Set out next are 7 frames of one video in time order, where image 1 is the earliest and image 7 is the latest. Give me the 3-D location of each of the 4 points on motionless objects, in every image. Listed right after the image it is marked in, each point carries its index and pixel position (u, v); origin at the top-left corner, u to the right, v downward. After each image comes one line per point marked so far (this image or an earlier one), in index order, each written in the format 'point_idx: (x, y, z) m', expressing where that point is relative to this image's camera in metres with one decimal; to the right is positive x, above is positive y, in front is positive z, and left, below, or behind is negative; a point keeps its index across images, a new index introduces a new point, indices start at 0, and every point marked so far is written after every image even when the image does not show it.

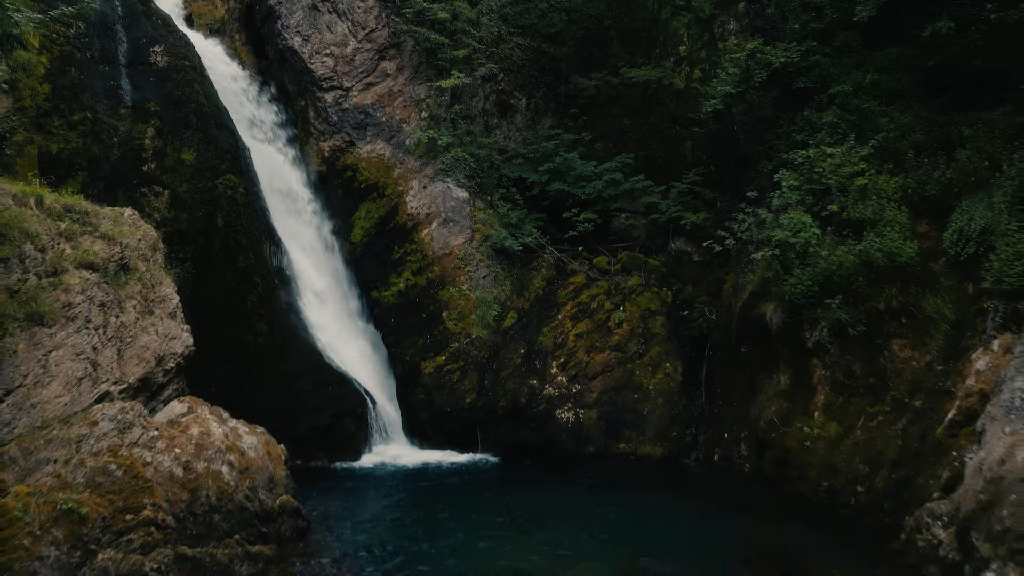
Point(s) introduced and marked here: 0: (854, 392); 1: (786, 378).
0: (+6.0, -1.8, +12.0) m
1: (+5.3, -1.7, +13.3) m
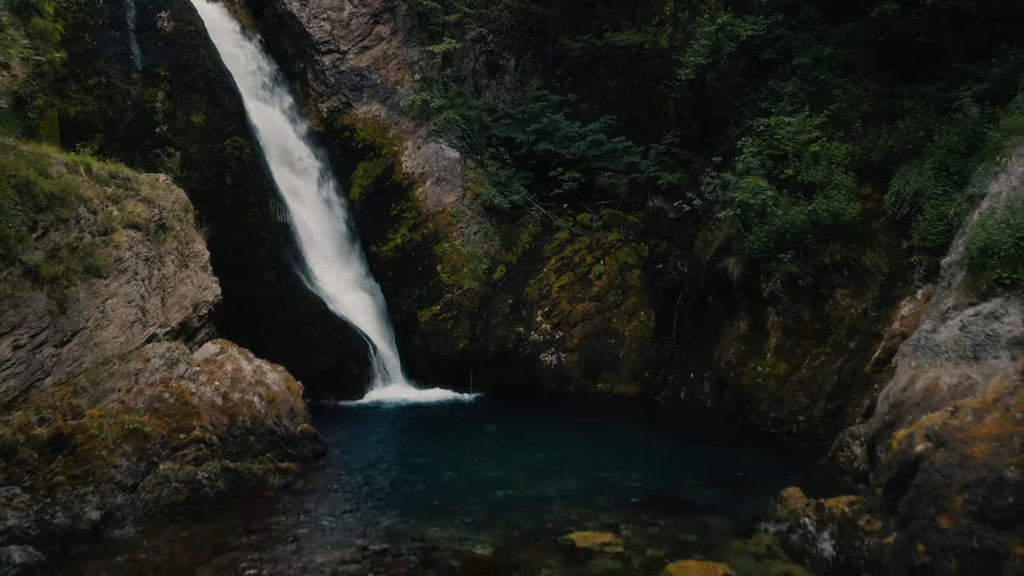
0: (+5.7, -0.9, +13.7) m
1: (+5.0, -0.8, +15.0) m
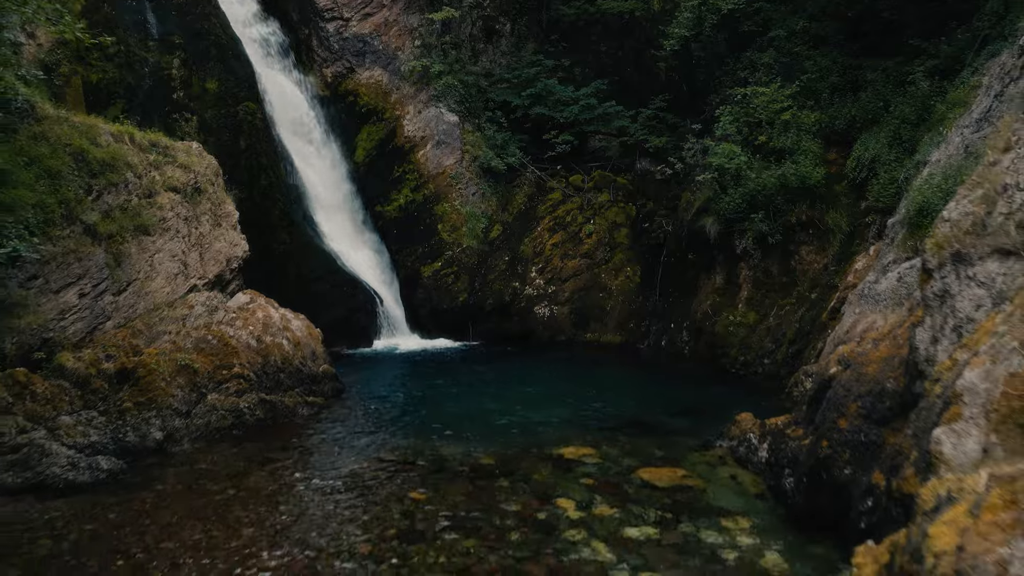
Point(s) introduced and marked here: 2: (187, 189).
0: (+5.7, 0.0, +15.1) m
1: (+4.9, +0.2, +16.4) m
2: (-5.7, +1.7, +12.3) m
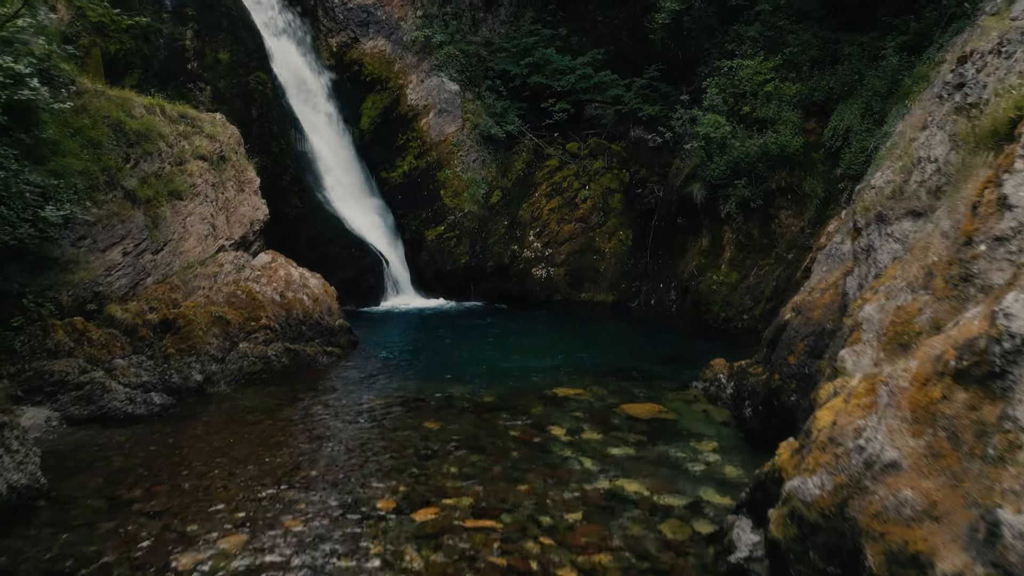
0: (+5.6, +0.9, +16.3) m
1: (+4.9, +1.2, +17.6) m
2: (-5.8, +2.5, +13.3) m
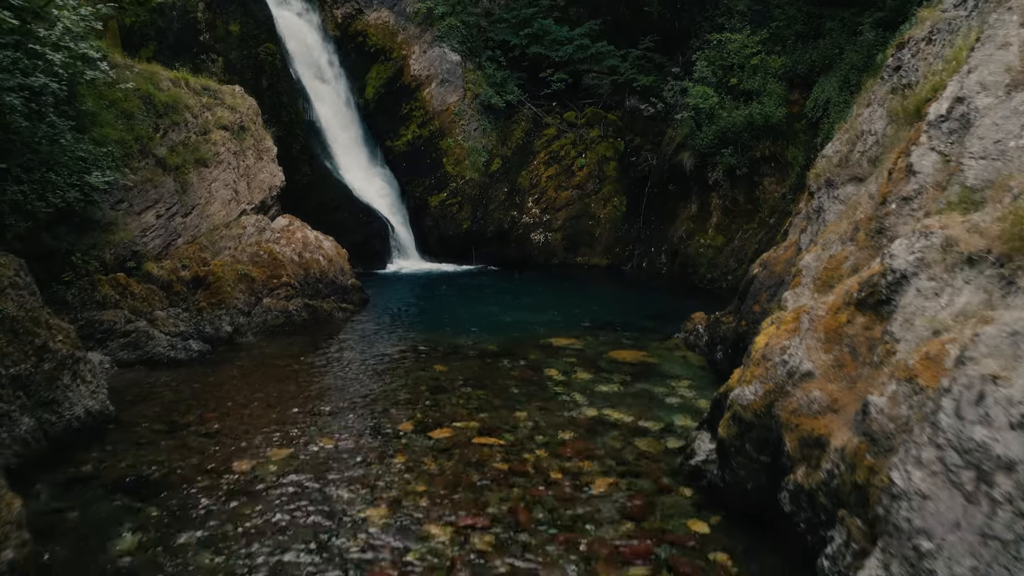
0: (+5.6, +1.8, +17.3) m
1: (+4.9, +2.2, +18.6) m
2: (-5.8, +3.3, +14.3) m
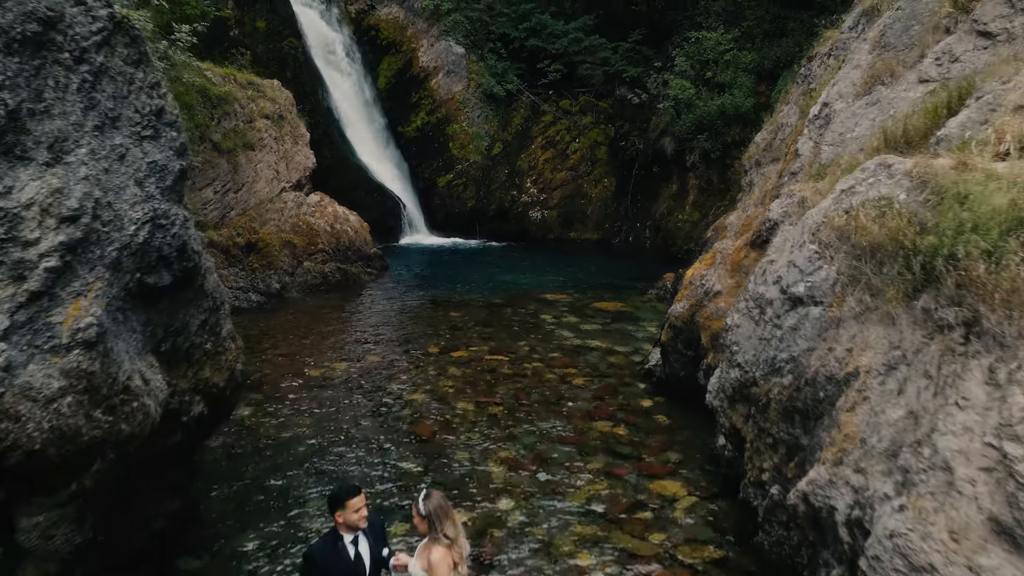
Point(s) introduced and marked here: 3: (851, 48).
0: (+5.6, +2.7, +19.7) m
1: (+4.9, +3.1, +20.9) m
2: (-5.7, +4.1, +16.5) m
3: (+4.1, +2.9, +8.4) m
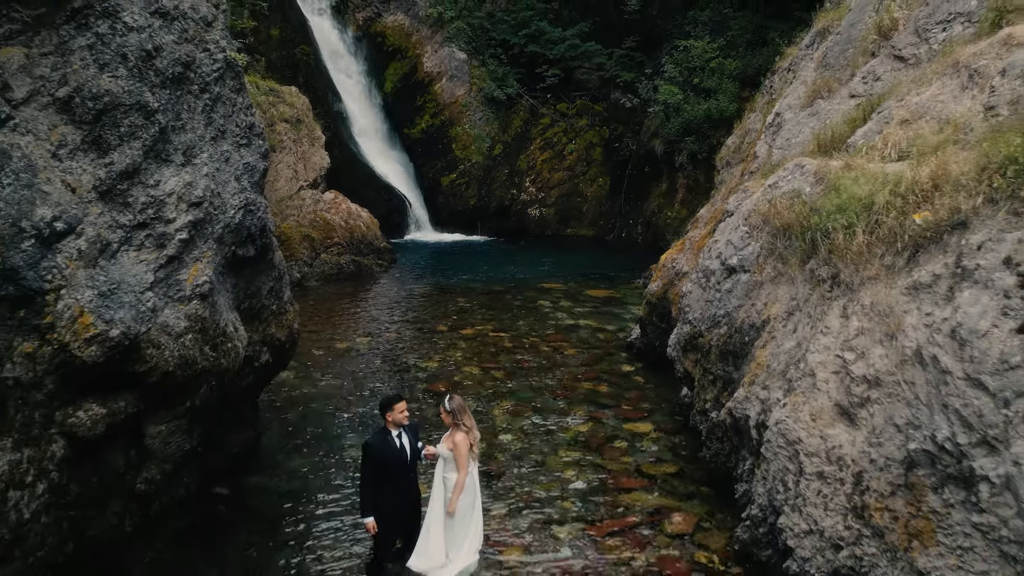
0: (+5.6, +2.9, +21.0) m
1: (+4.9, +3.3, +22.3) m
2: (-5.7, +4.4, +17.9) m
3: (+4.1, +3.1, +9.7) m
